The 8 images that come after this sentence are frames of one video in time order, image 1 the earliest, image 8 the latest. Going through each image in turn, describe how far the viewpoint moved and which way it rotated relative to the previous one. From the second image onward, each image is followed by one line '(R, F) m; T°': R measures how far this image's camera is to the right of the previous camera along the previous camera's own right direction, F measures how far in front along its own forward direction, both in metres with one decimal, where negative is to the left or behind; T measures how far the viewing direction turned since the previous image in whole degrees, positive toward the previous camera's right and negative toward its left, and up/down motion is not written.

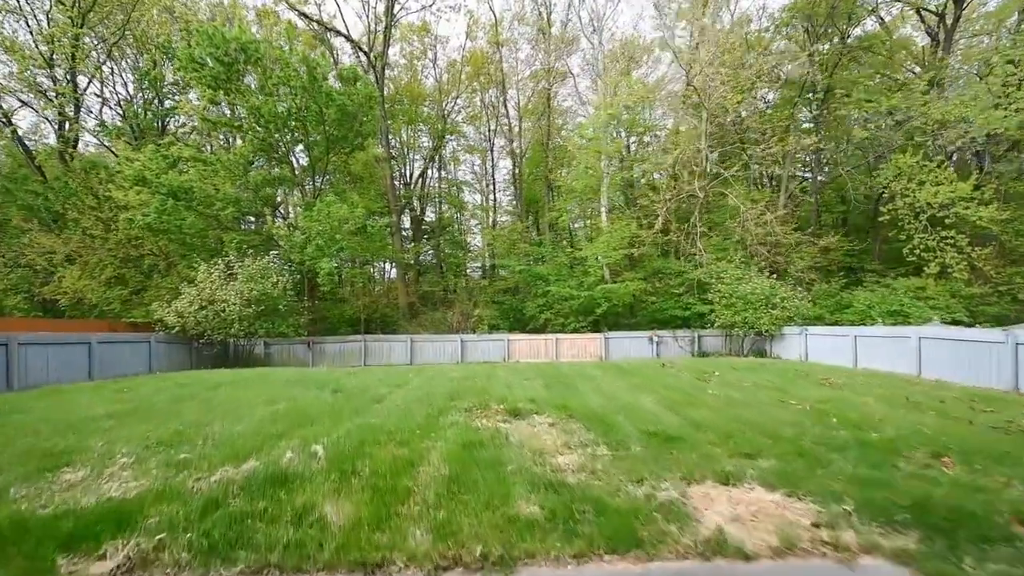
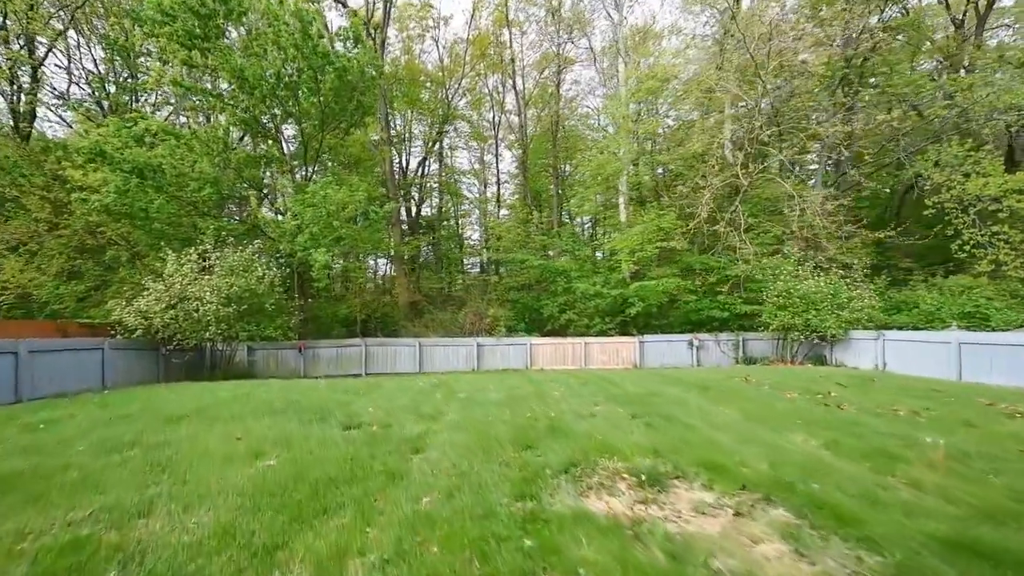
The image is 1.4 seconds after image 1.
(-1.3, +2.3) m; +1°
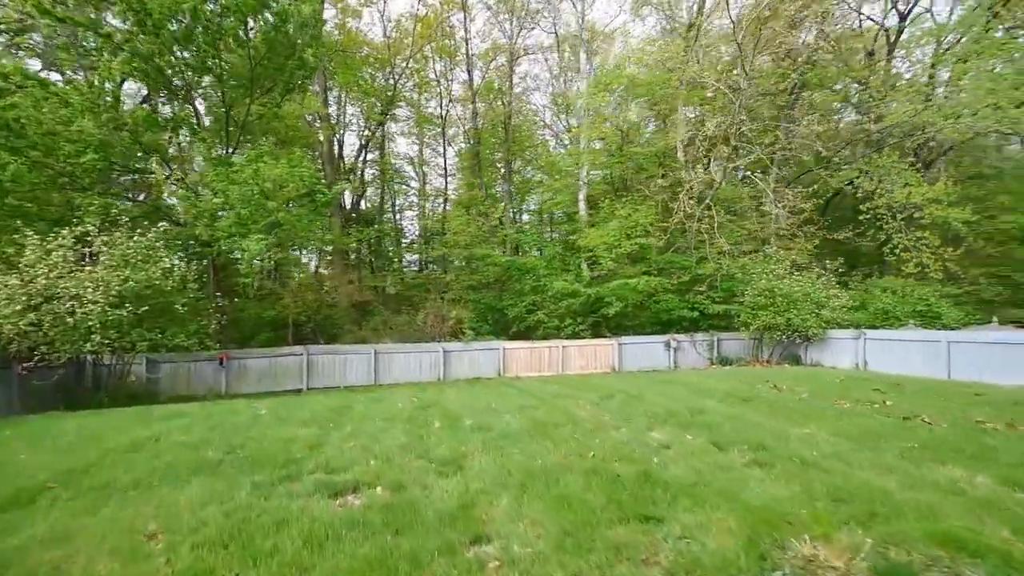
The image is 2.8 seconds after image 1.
(-1.4, +1.9) m; +9°
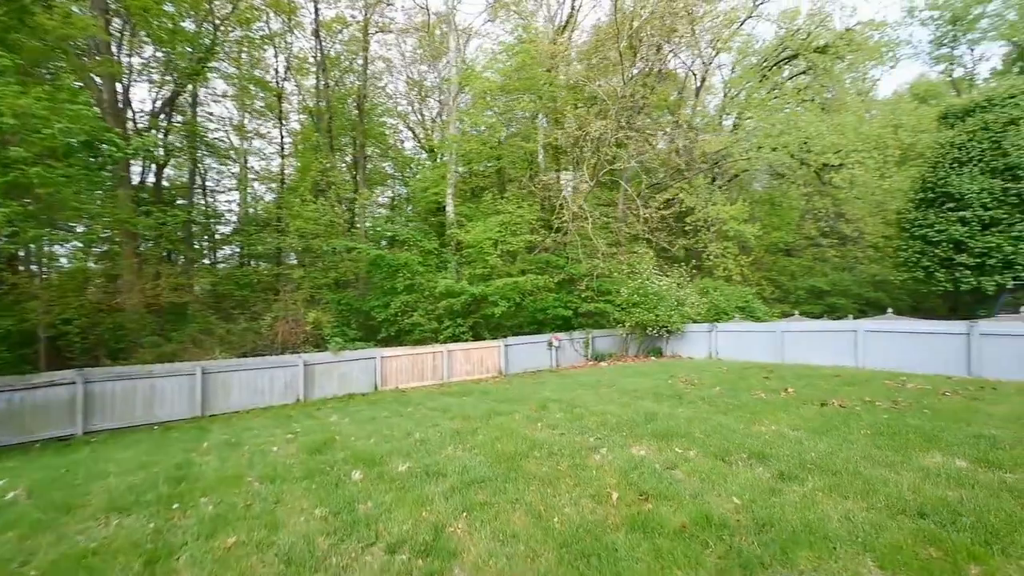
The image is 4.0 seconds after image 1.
(-1.2, +1.7) m; +21°
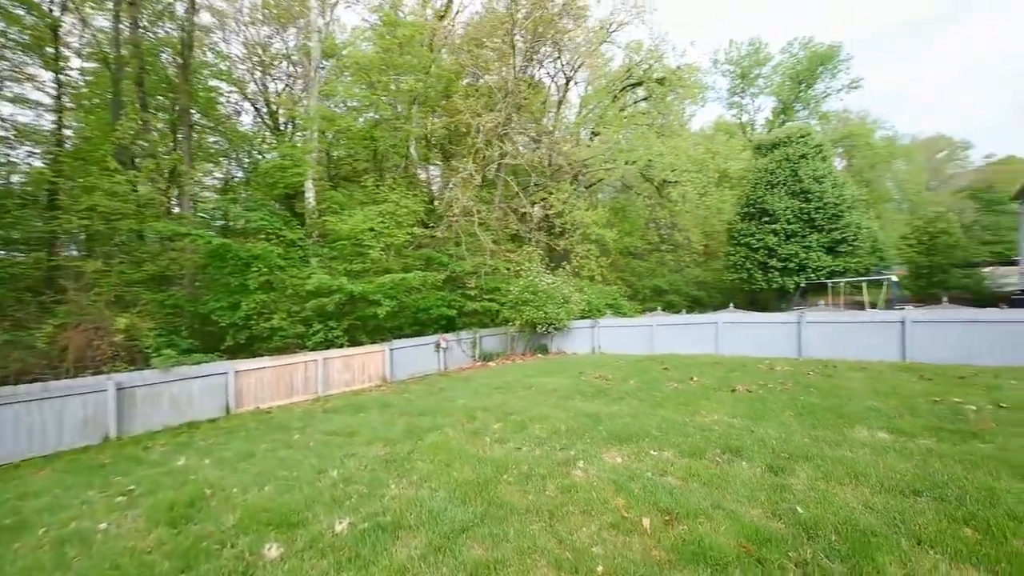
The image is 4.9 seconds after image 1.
(-1.0, +1.0) m; +19°
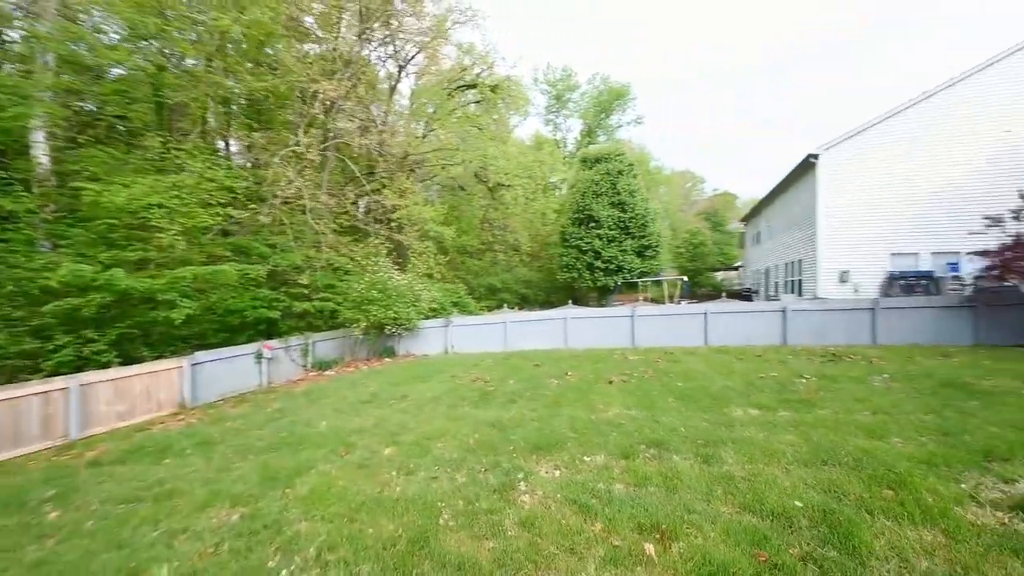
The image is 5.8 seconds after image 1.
(-0.9, +0.9) m; +24°
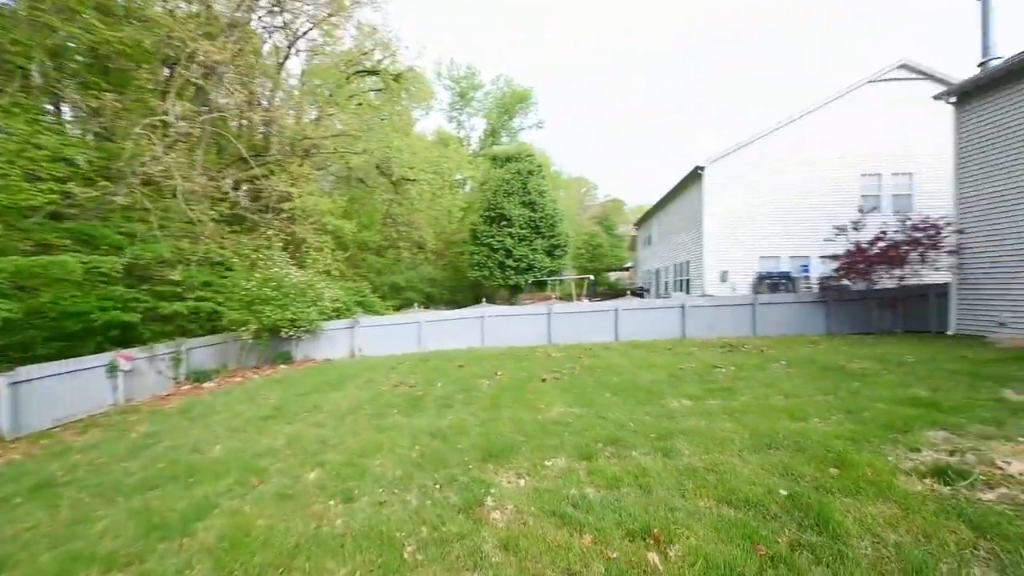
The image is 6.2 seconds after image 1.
(-0.5, +0.4) m; +13°
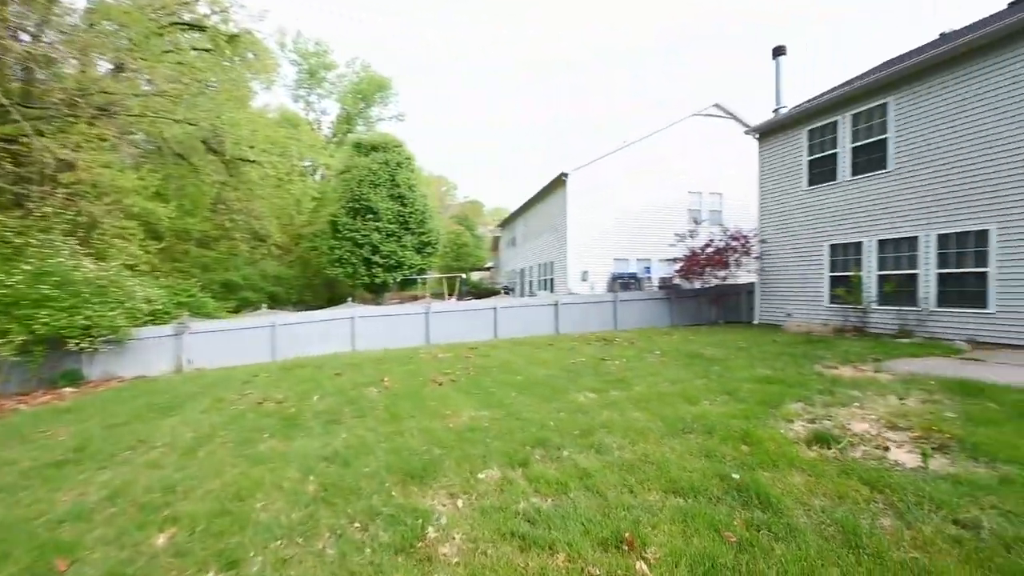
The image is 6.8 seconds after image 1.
(-0.6, +0.5) m; +19°
